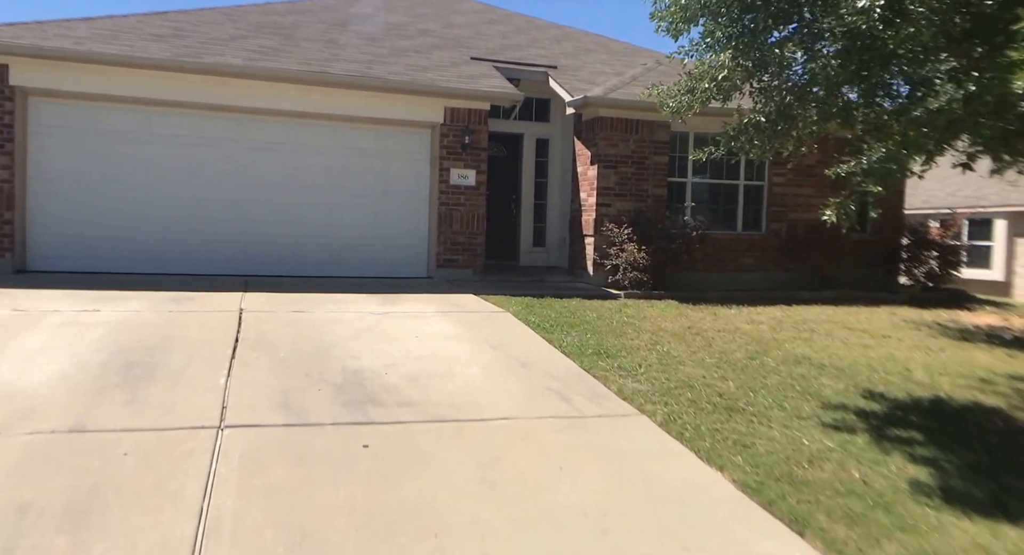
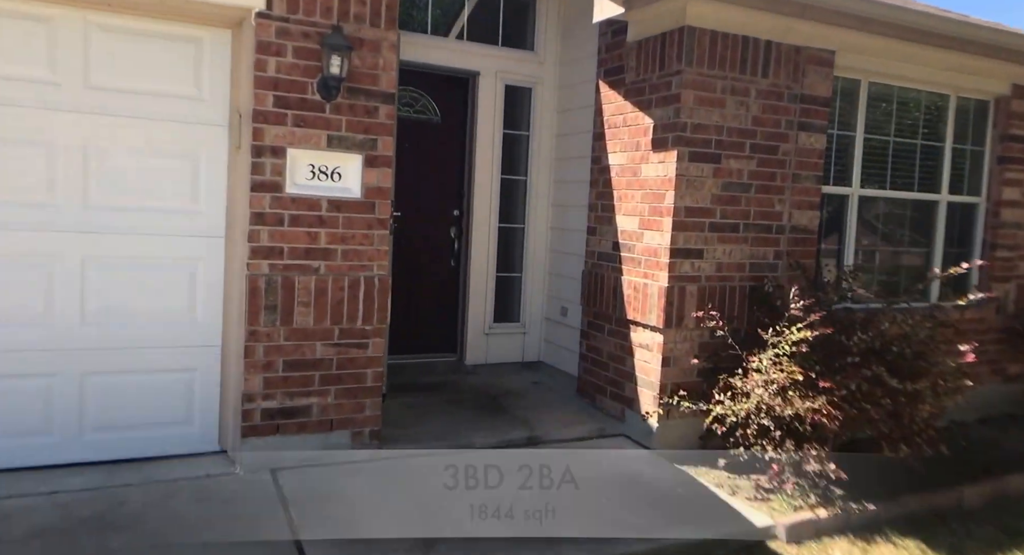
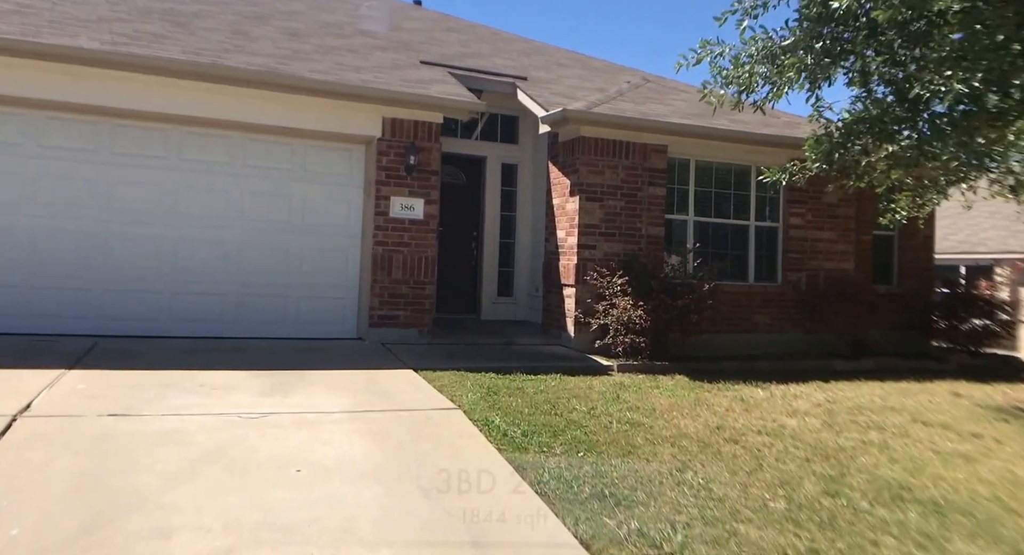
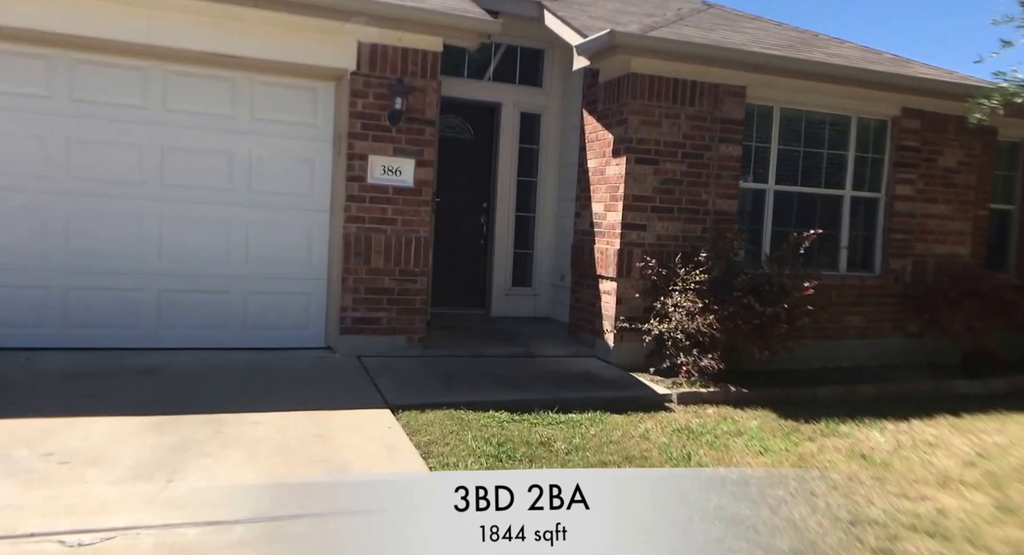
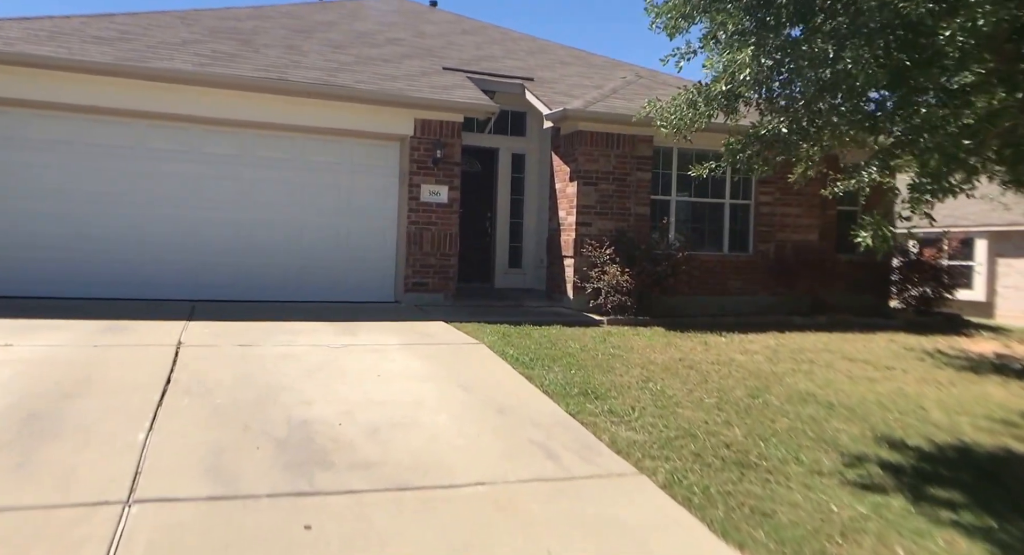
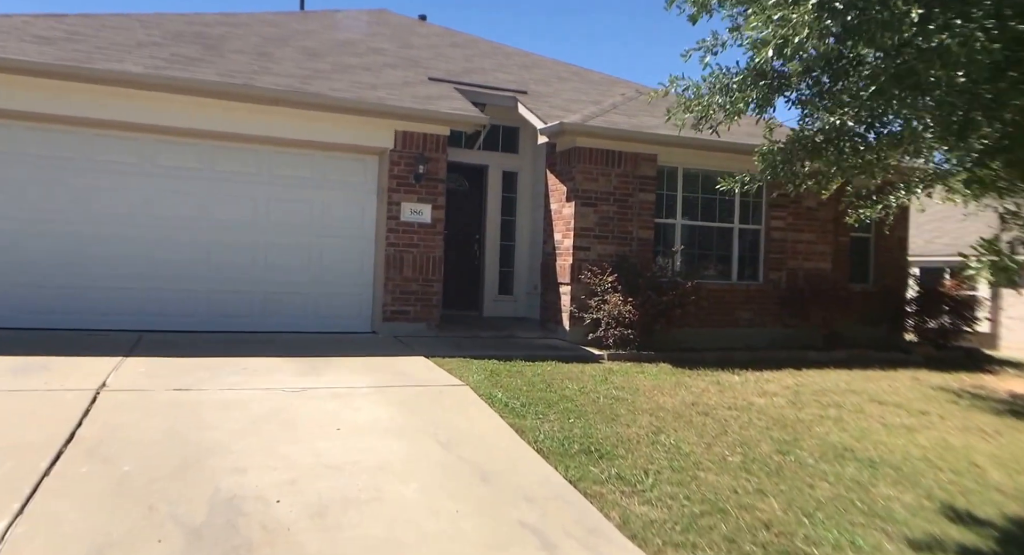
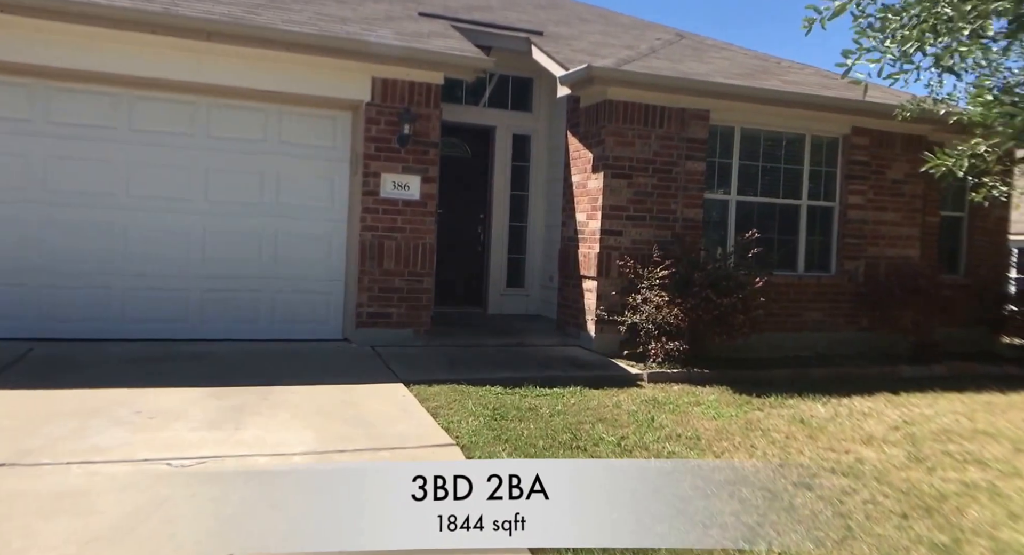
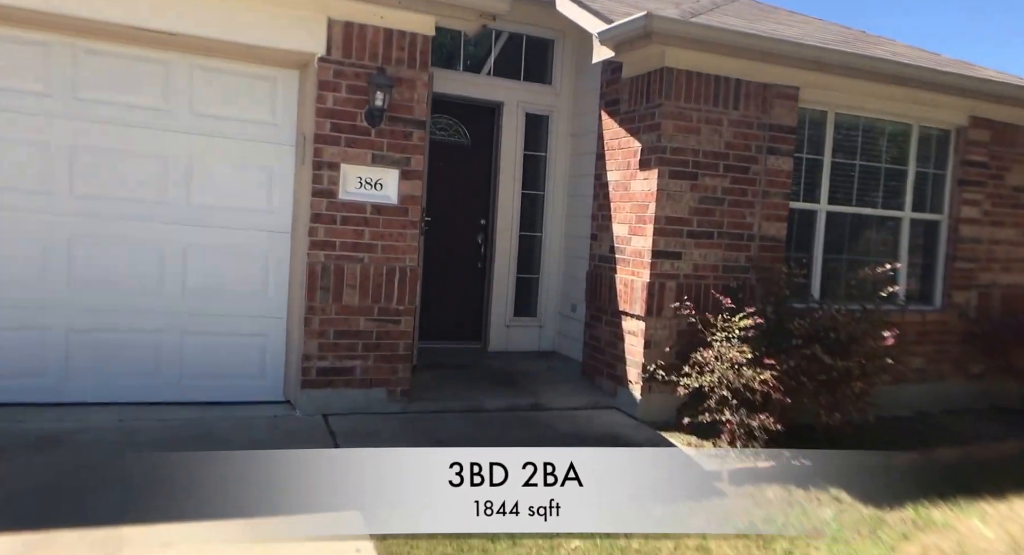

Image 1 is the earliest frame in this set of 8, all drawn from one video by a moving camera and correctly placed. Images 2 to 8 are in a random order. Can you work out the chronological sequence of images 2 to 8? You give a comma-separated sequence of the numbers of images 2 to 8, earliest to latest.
5, 6, 3, 7, 4, 8, 2
